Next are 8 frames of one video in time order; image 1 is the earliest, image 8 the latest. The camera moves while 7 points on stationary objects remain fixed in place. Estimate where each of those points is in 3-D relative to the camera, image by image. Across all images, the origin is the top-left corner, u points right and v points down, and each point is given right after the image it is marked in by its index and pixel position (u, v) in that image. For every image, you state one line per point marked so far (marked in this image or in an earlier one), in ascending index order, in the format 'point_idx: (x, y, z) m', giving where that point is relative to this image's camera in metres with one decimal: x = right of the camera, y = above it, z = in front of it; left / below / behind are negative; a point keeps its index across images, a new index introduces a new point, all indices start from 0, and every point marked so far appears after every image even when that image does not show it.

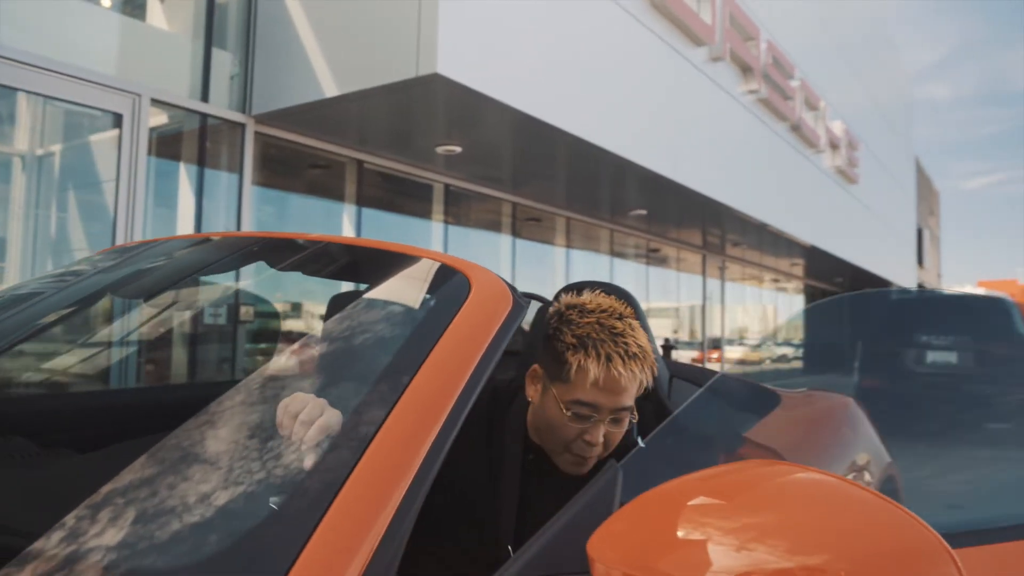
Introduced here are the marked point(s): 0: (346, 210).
0: (-1.7, +0.8, +8.2) m
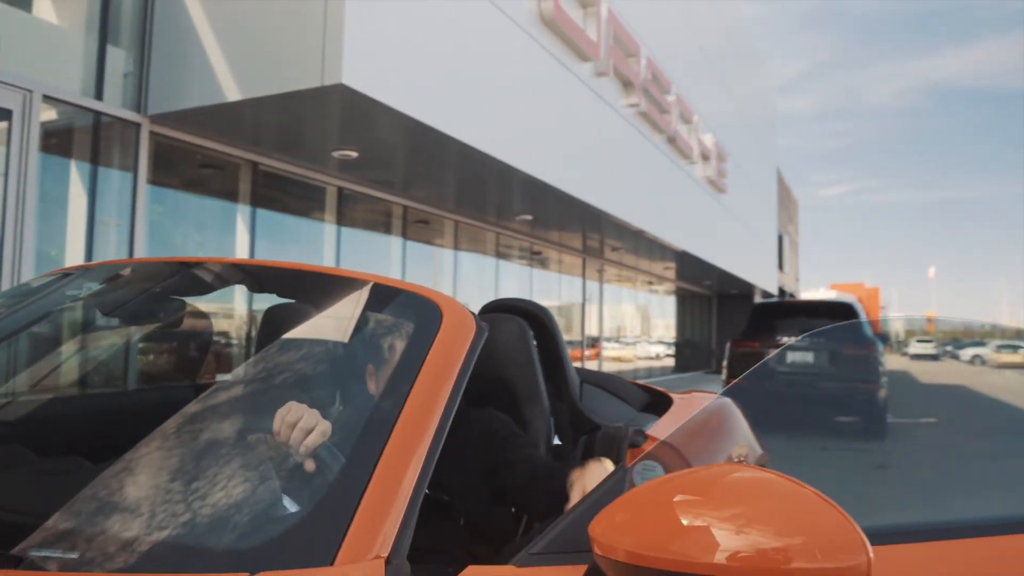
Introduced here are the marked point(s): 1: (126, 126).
0: (-2.8, +0.8, +8.0) m
1: (-3.2, +1.4, +6.6) m
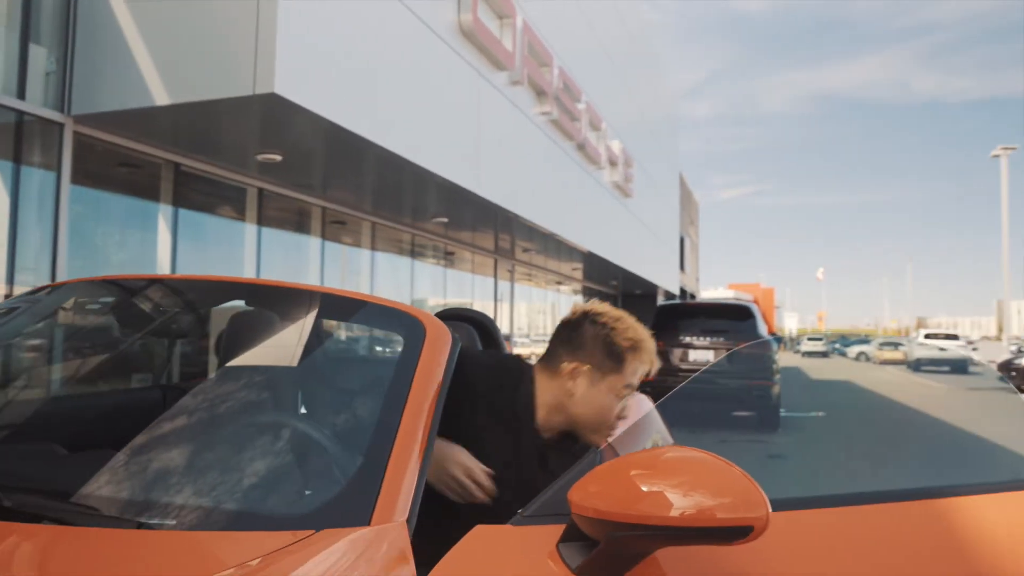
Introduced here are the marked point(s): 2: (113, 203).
0: (-3.6, +0.8, +8.0) m
1: (-3.9, +1.4, +6.5) m
2: (-3.8, +0.8, +7.2) m
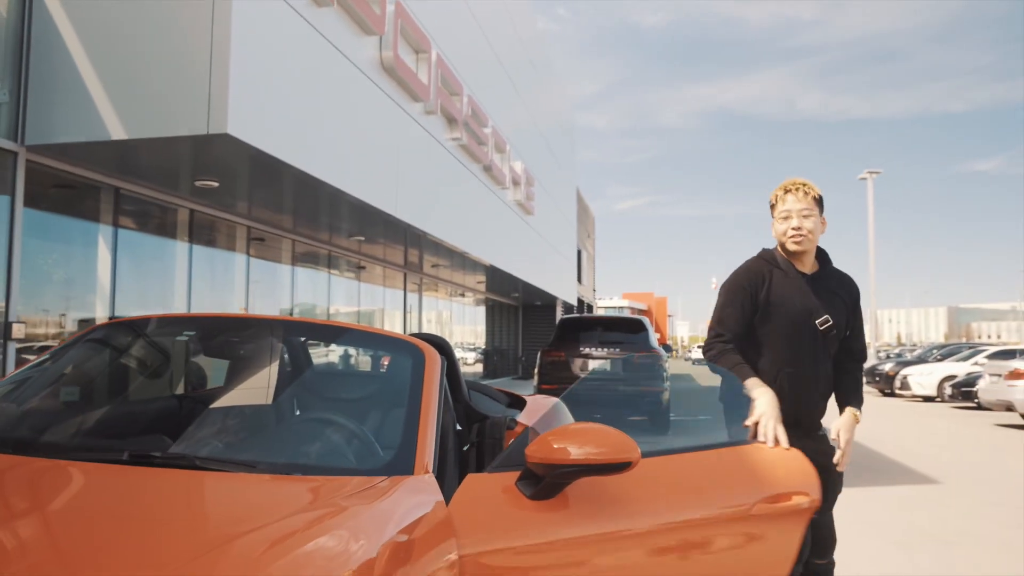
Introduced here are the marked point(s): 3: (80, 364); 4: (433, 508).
0: (-4.5, +0.6, +8.3) m
1: (-4.6, +1.2, +6.8) m
2: (-4.6, +0.7, +7.5) m
3: (-1.6, -0.3, +2.8) m
4: (-0.2, -0.6, +2.0) m
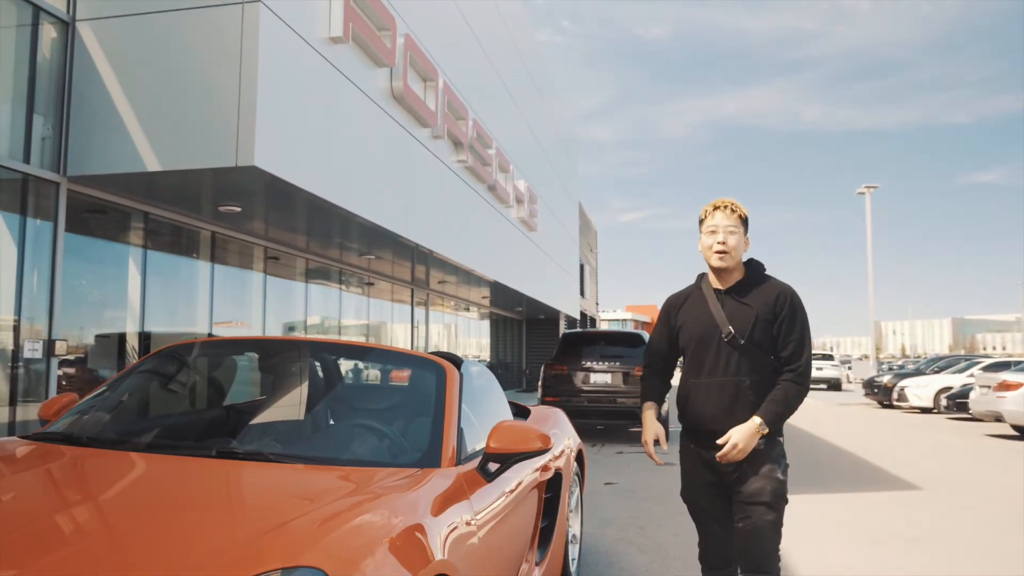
0: (-4.4, +0.4, +8.7) m
1: (-4.5, +1.0, +7.3) m
2: (-4.5, +0.5, +8.0) m
3: (-1.6, -0.4, +3.2) m
4: (-0.2, -0.7, +2.4) m
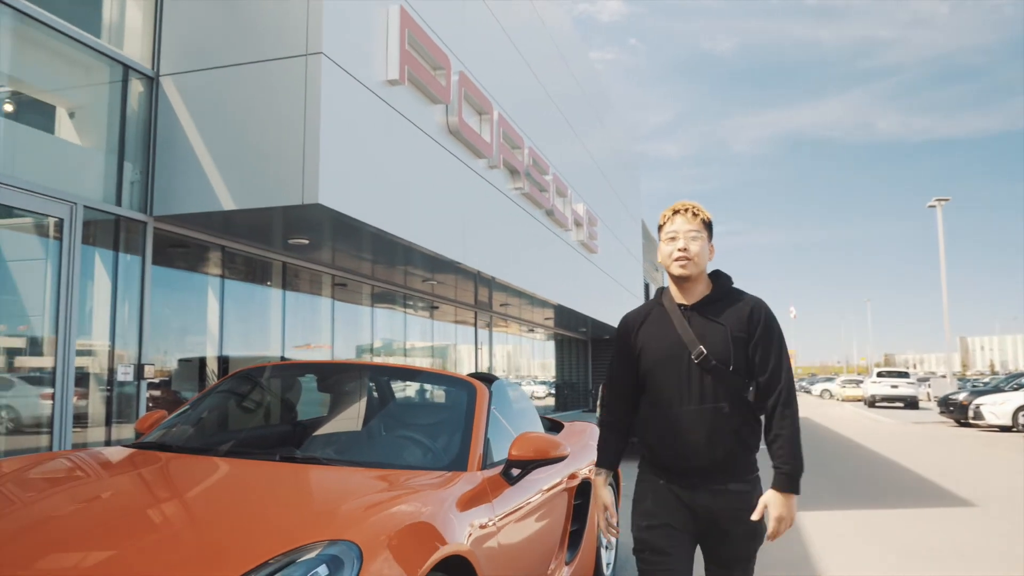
0: (-3.8, +0.1, +9.5) m
1: (-4.0, +0.7, +8.0) m
2: (-4.0, +0.1, +8.7) m
3: (-1.5, -0.6, +3.7) m
4: (-0.1, -0.8, +2.8) m
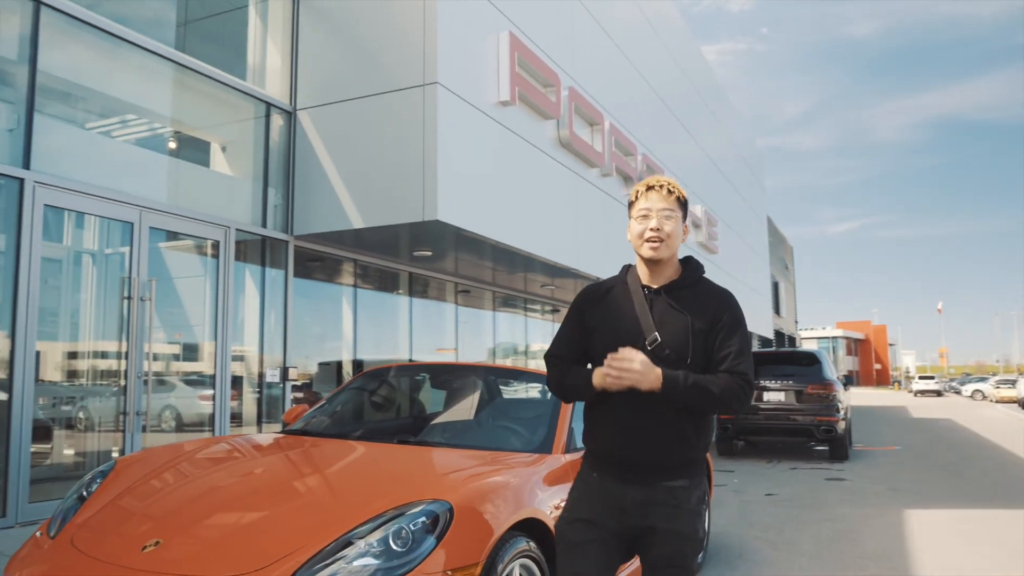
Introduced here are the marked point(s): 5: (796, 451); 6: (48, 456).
0: (-2.4, -0.1, +10.4) m
1: (-2.8, +0.6, +9.0) m
2: (-2.6, 0.0, +9.7) m
3: (-1.0, -0.7, +4.4) m
4: (+0.2, -0.8, +3.2) m
5: (+4.8, -2.8, +12.8) m
6: (-3.9, -1.4, +6.4) m
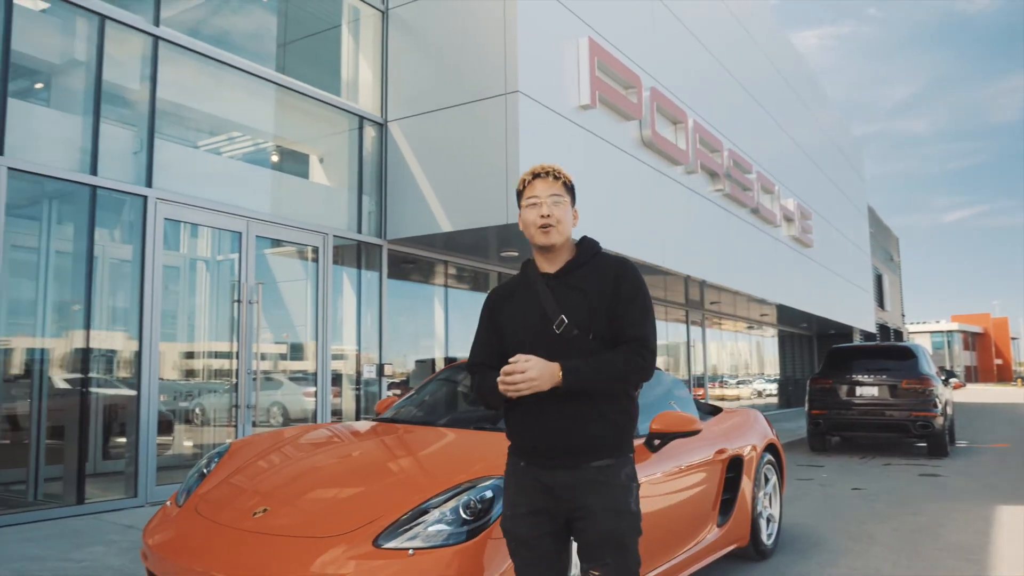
0: (-1.2, -0.1, +10.9) m
1: (-1.8, +0.5, +9.6) m
2: (-1.5, 0.0, +10.3) m
3: (-0.5, -0.7, +4.7) m
4: (+0.5, -0.8, +3.5) m
5: (+6.2, -2.6, +12.4) m
6: (-3.2, -1.5, +7.1) m
